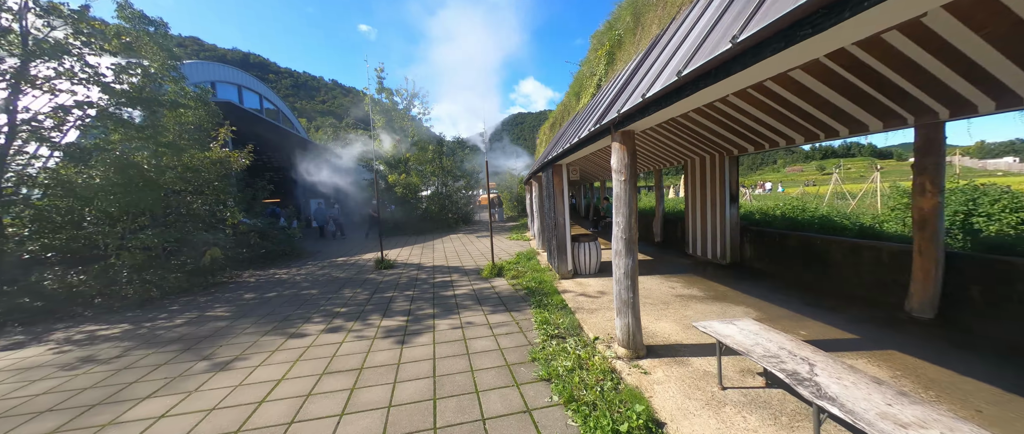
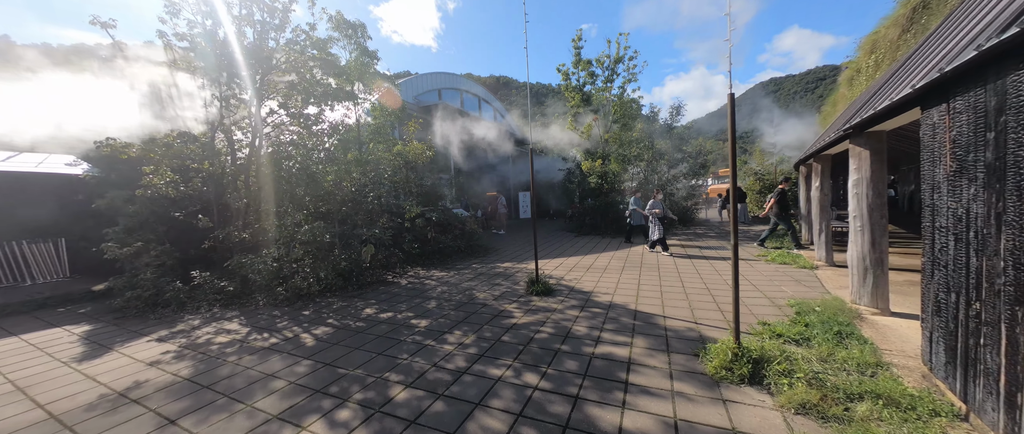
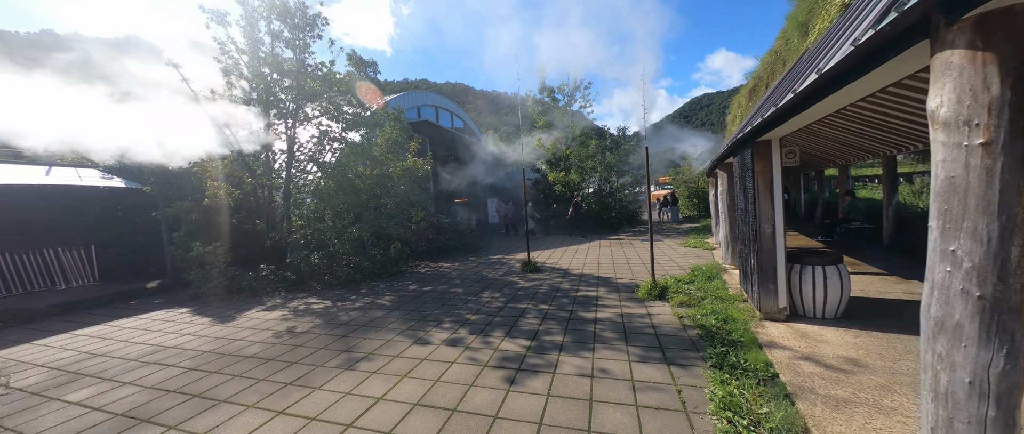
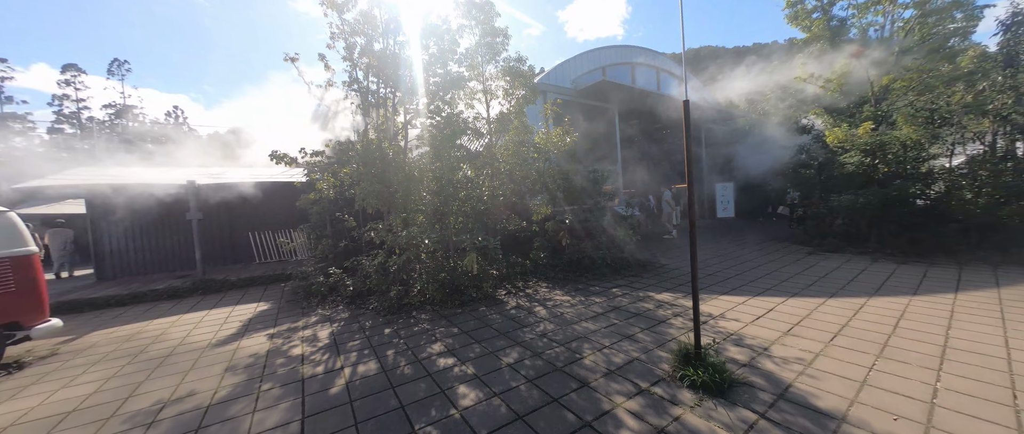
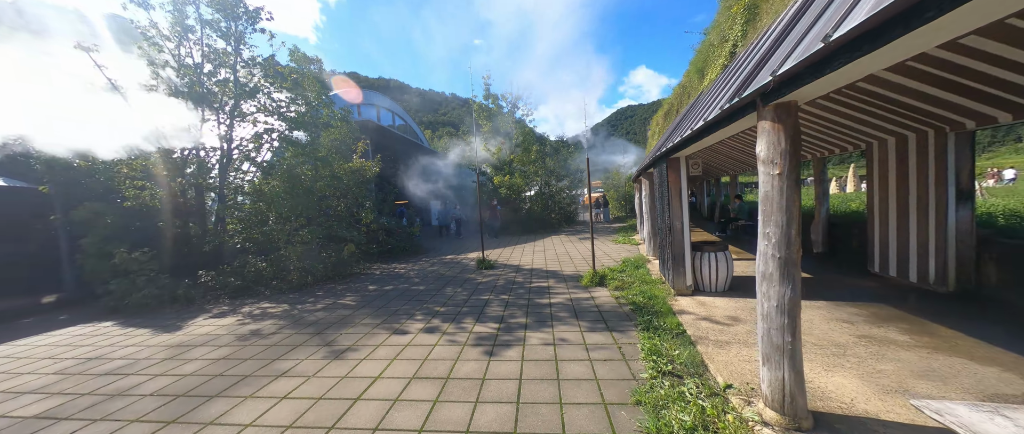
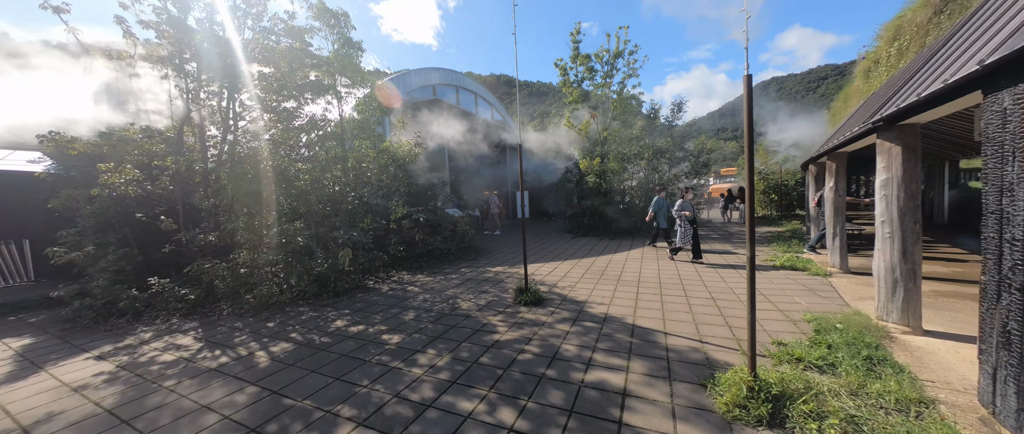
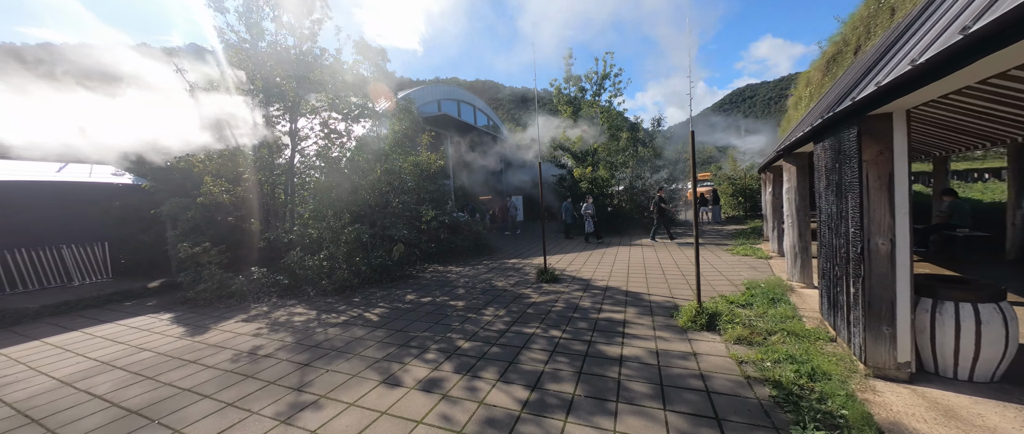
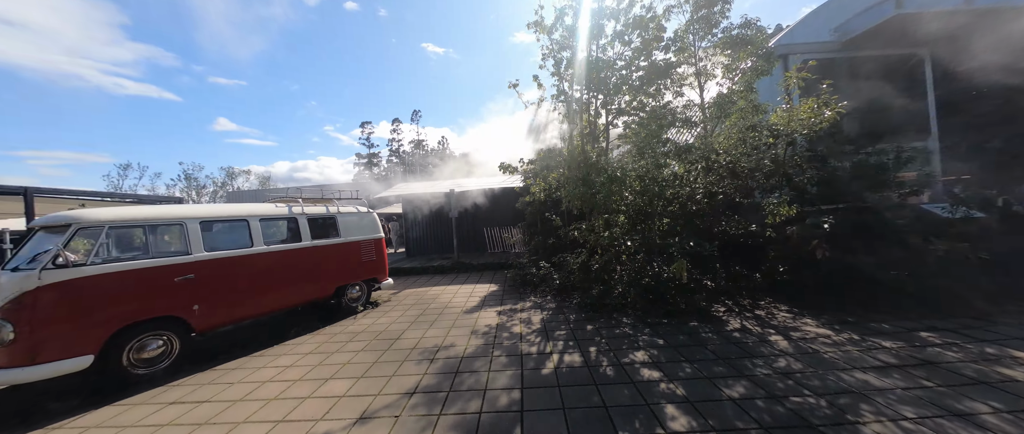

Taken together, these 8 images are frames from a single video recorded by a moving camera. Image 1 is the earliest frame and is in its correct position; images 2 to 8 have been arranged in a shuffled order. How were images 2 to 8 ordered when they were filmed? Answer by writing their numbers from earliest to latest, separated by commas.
5, 3, 7, 2, 6, 4, 8
